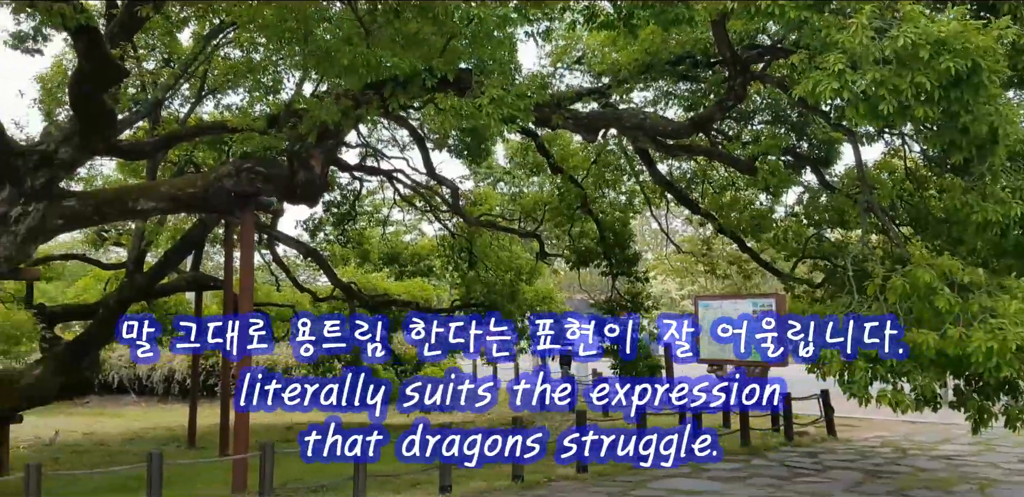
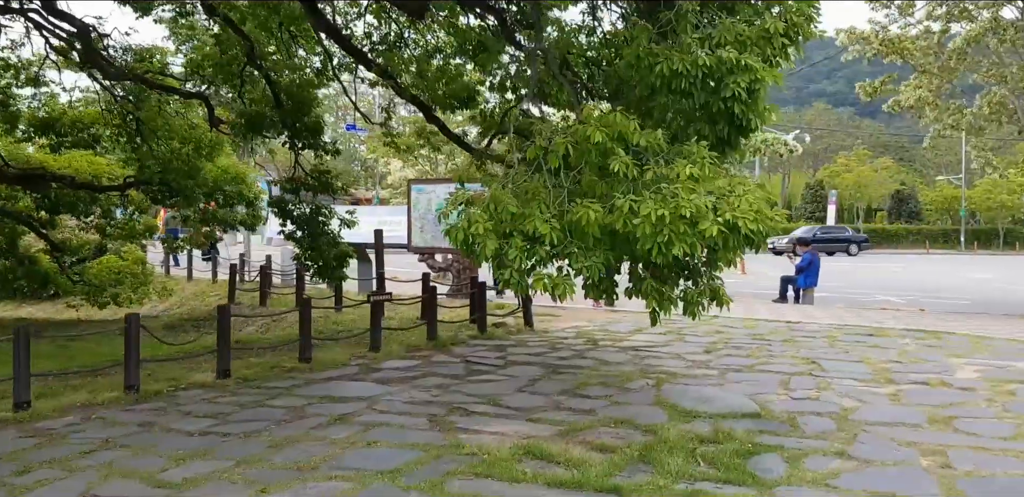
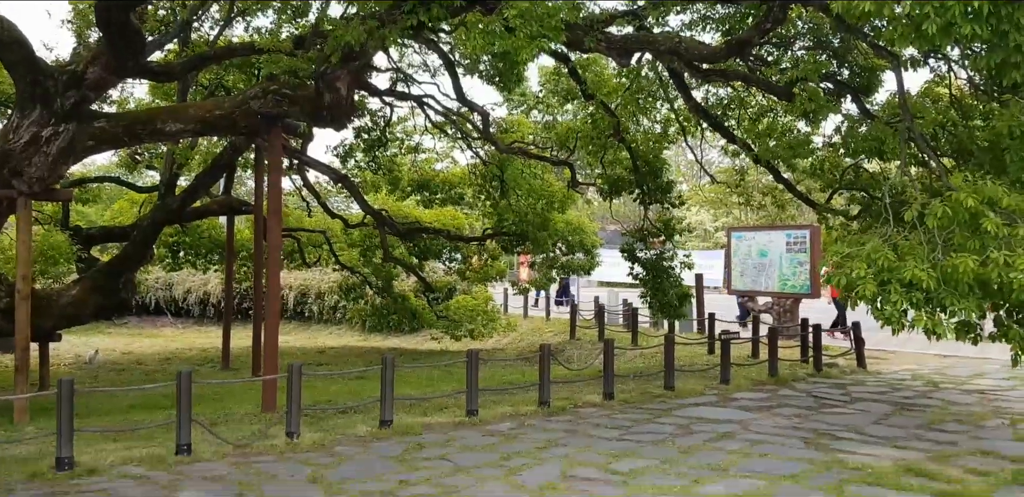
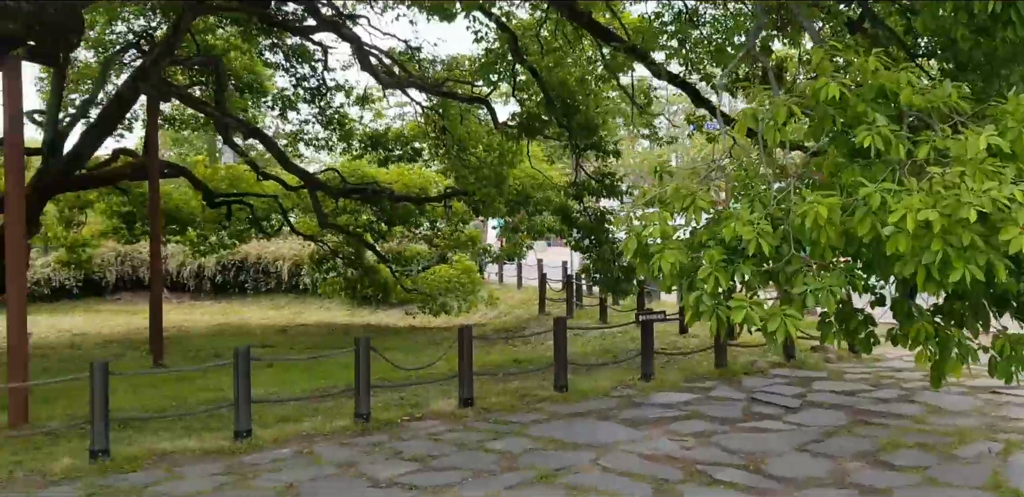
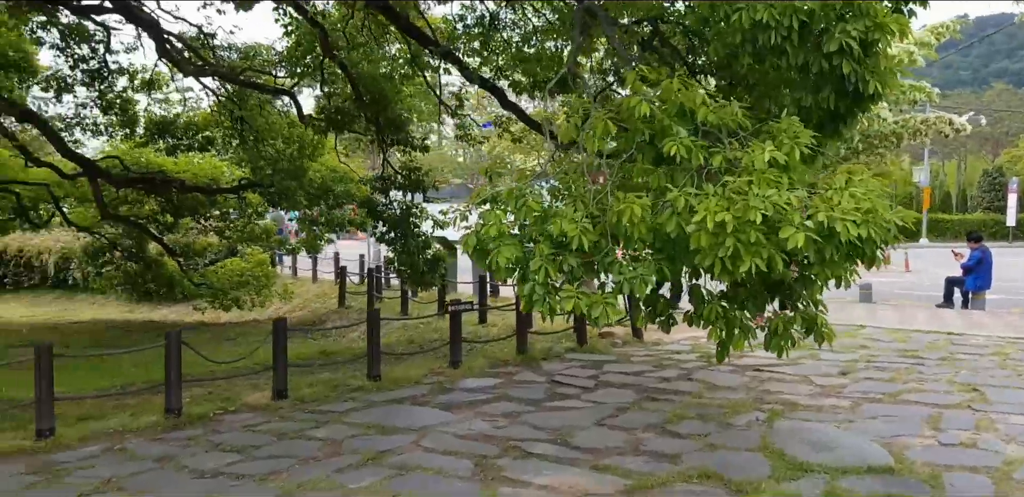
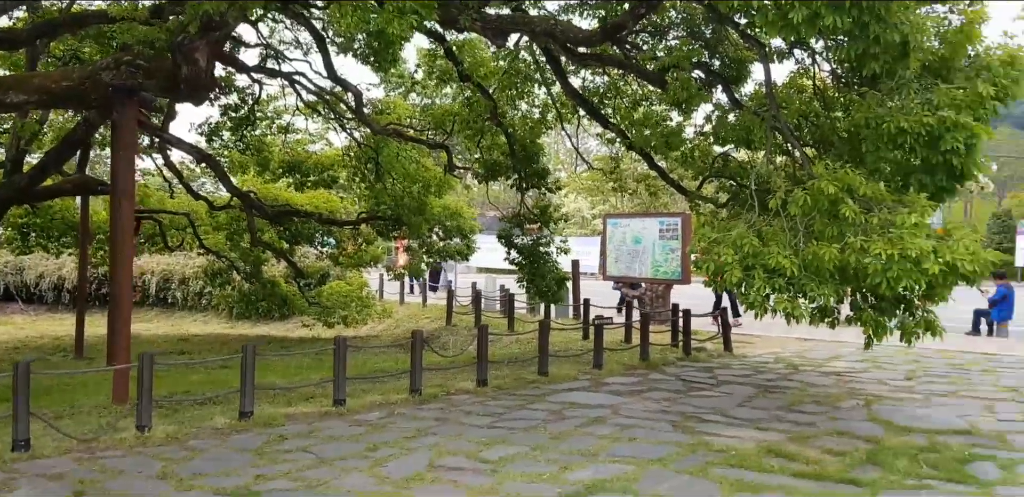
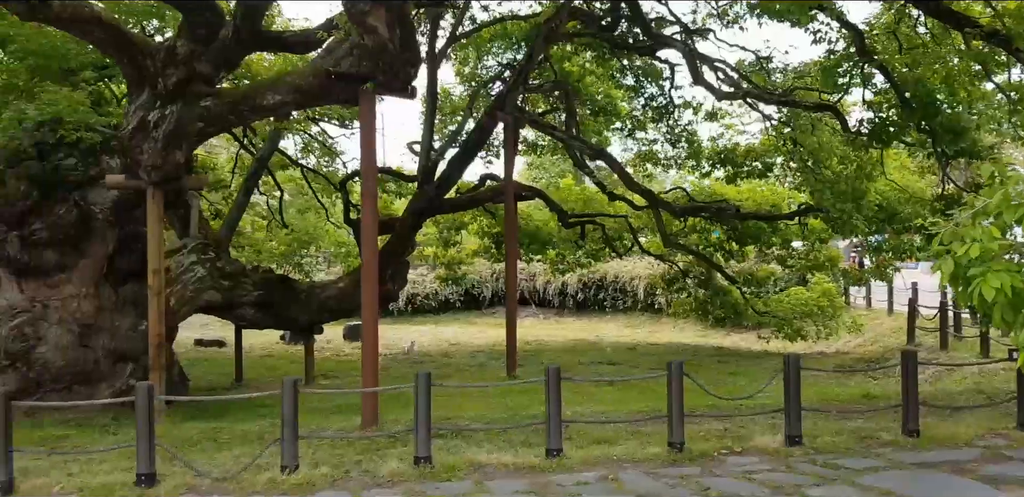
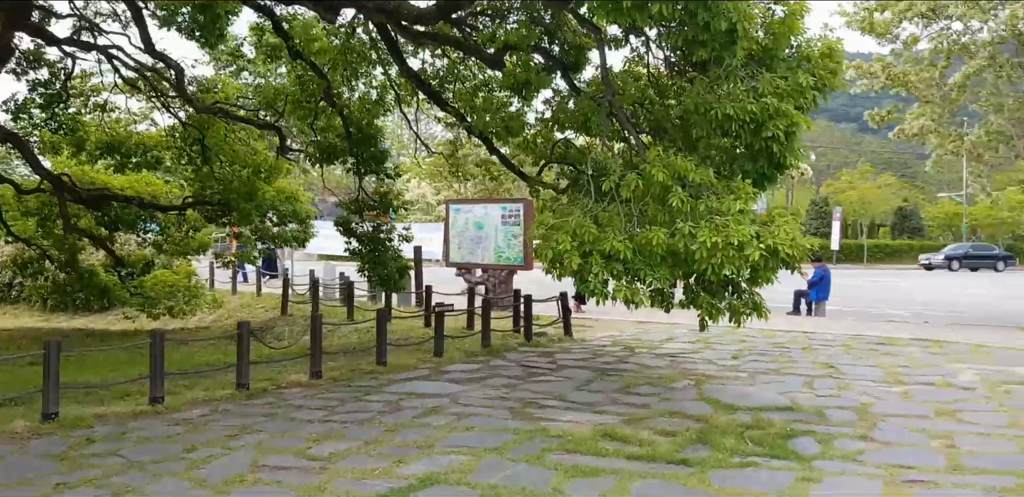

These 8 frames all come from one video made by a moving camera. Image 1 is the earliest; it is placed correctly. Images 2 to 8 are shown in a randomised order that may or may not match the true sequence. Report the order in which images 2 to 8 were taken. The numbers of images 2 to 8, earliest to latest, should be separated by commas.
3, 6, 8, 2, 5, 4, 7
